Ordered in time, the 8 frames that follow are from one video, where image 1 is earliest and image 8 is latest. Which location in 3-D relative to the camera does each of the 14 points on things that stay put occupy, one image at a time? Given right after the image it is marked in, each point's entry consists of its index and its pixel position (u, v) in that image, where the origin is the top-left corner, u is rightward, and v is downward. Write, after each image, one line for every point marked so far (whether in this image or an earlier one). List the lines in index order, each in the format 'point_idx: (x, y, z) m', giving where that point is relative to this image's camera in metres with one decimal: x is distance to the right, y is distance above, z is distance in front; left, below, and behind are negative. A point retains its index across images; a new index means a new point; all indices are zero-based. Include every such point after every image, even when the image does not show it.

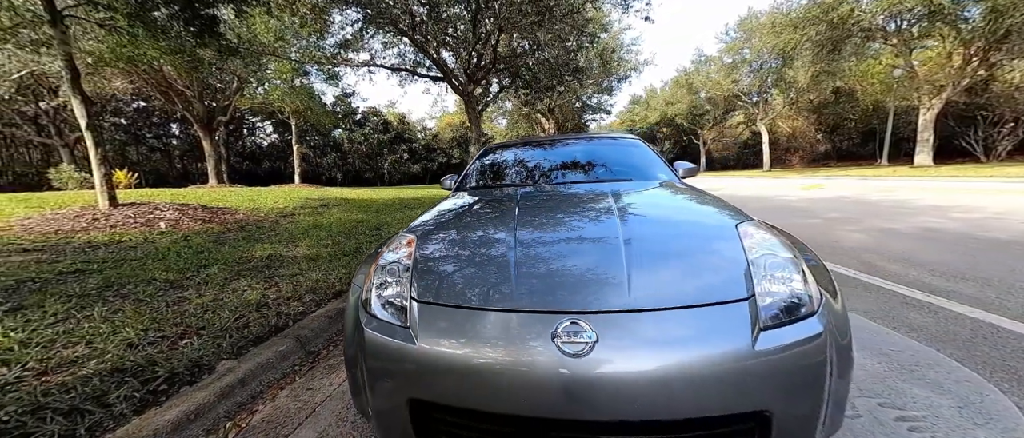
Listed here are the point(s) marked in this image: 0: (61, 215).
0: (-5.4, +0.1, +4.5) m
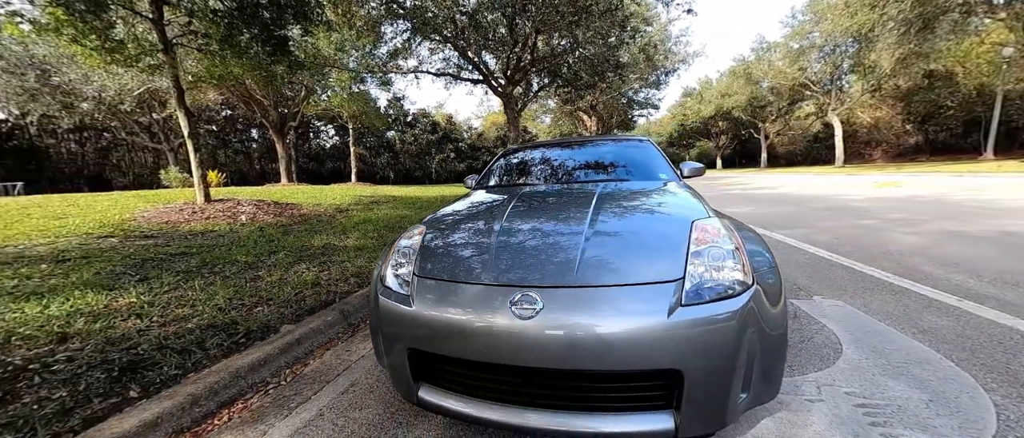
0: (-5.0, +0.2, +5.5) m
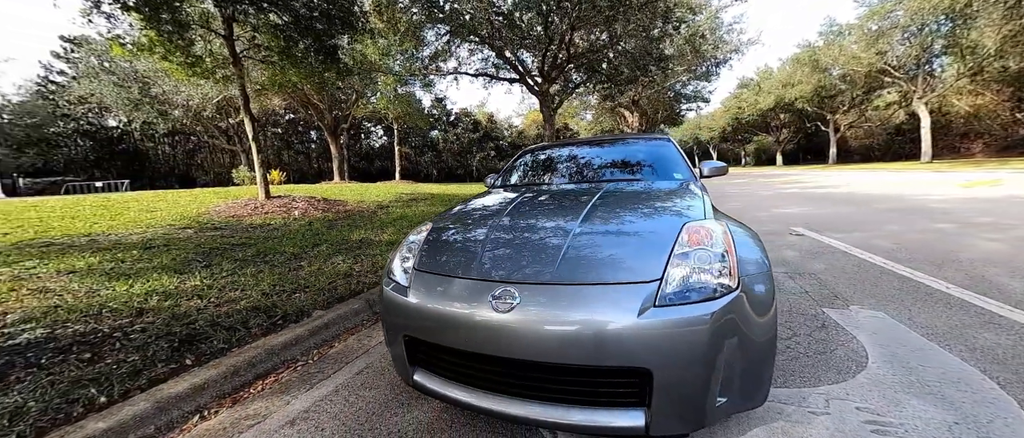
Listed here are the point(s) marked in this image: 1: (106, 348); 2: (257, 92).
0: (-4.6, +0.3, +6.2) m
1: (-2.2, -0.7, +2.1) m
2: (-6.7, +3.3, +9.7) m
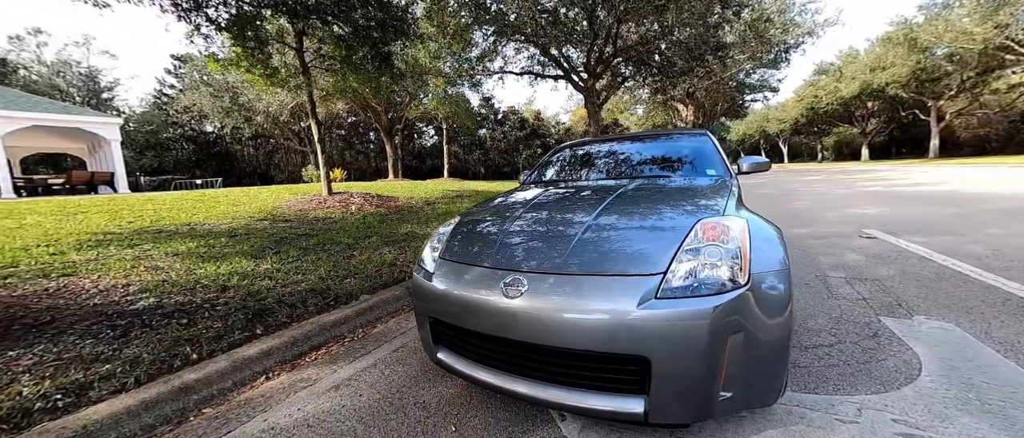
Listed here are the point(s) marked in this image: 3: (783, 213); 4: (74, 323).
0: (-3.8, +0.4, +6.9) m
1: (-2.1, -0.6, +2.5) m
2: (-5.4, +3.4, +10.7) m
3: (+5.2, +0.1, +7.3) m
4: (-2.7, -0.6, +2.3) m
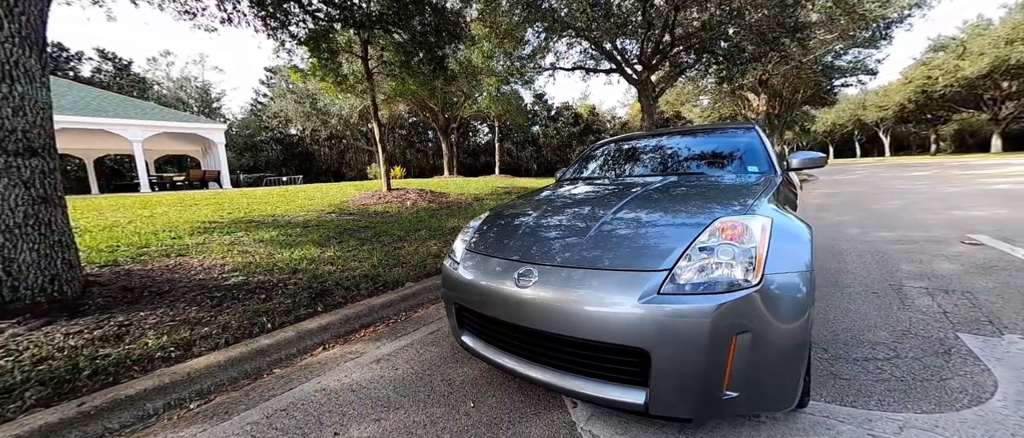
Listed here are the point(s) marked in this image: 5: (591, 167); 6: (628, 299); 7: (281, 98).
0: (-2.9, +0.5, +7.6) m
1: (-1.9, -0.6, +2.9) m
2: (-3.8, +3.6, +11.5) m
3: (+6.1, +0.1, +6.5) m
4: (-2.5, -0.5, +2.8) m
5: (+0.9, +0.6, +4.3) m
6: (+0.4, -0.3, +1.5) m
7: (-12.0, +6.2, +19.4) m
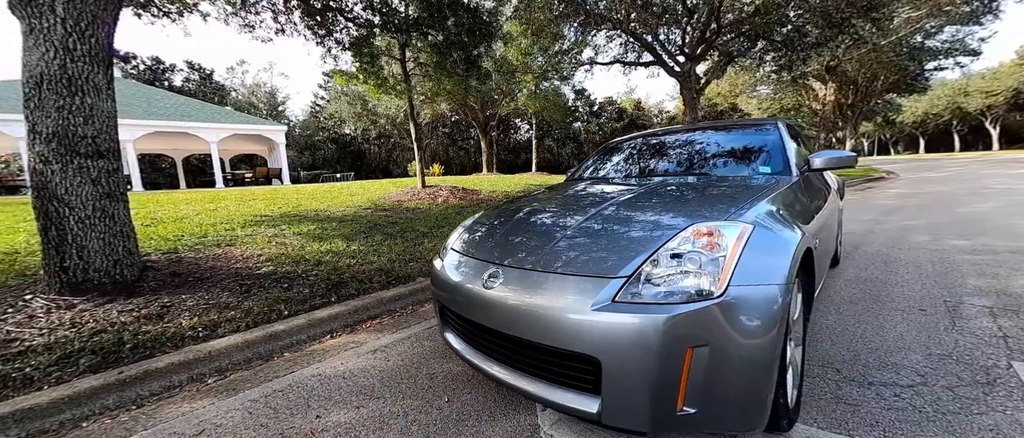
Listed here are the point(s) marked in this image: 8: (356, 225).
0: (-2.2, +0.6, +7.9) m
1: (-1.8, -0.5, +3.2) m
2: (-2.6, +3.8, +11.9) m
3: (+6.6, 0.0, +5.7) m
4: (-2.5, -0.5, +3.2) m
5: (+1.1, +0.6, +4.2) m
6: (+0.3, -0.3, +1.4) m
7: (-9.6, +6.6, +20.7) m
8: (-2.1, -0.1, +5.1) m
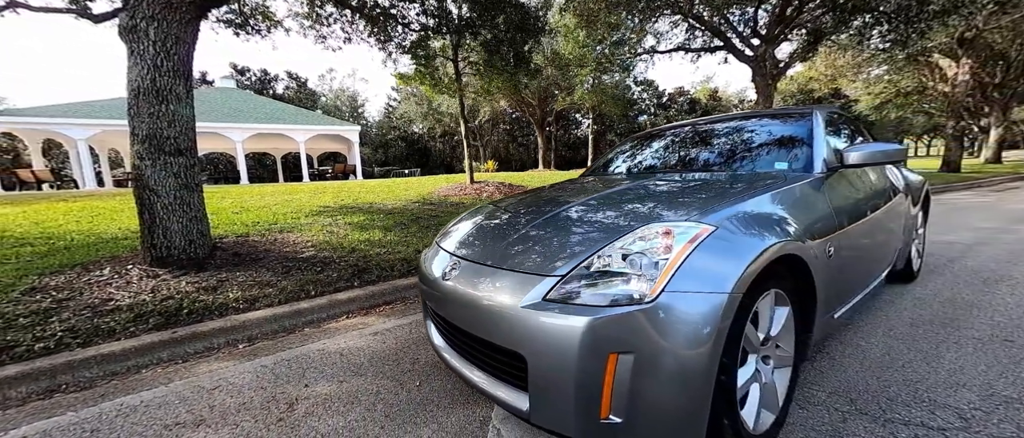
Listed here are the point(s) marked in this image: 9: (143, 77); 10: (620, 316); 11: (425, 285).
0: (-1.2, +0.7, +8.2) m
1: (-1.7, -0.5, +3.5) m
2: (-0.7, +3.9, +12.2) m
3: (+7.0, -0.1, +4.4) m
4: (-2.3, -0.4, +3.7) m
5: (+1.4, +0.6, +3.9) m
6: (0.0, -0.3, +1.4) m
7: (-5.9, +7.0, +22.1) m
8: (-1.6, 0.0, +5.4) m
9: (-3.1, +1.2, +3.1) m
10: (+0.3, -0.3, +1.2) m
11: (-0.4, -0.4, +2.1) m
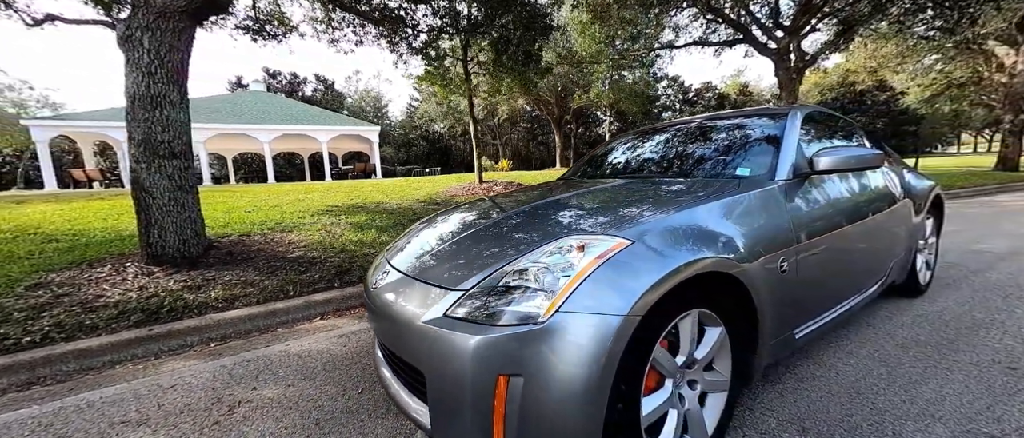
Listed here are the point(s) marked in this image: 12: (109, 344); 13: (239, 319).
0: (-1.0, +0.7, +8.2) m
1: (-1.9, -0.5, +3.6) m
2: (-0.2, +4.0, +12.1) m
3: (+6.9, -0.2, +3.8) m
4: (-2.5, -0.4, +3.8) m
5: (+1.3, +0.6, +3.8) m
6: (-0.3, -0.3, +1.3) m
7: (-4.6, +7.1, +22.4) m
8: (-1.6, 0.0, +5.5) m
9: (-3.3, +1.2, +3.3) m
10: (0.0, -0.3, +1.1) m
11: (-0.7, -0.4, +2.1) m
12: (-2.6, -0.8, +2.4) m
13: (-2.0, -0.7, +2.8) m
